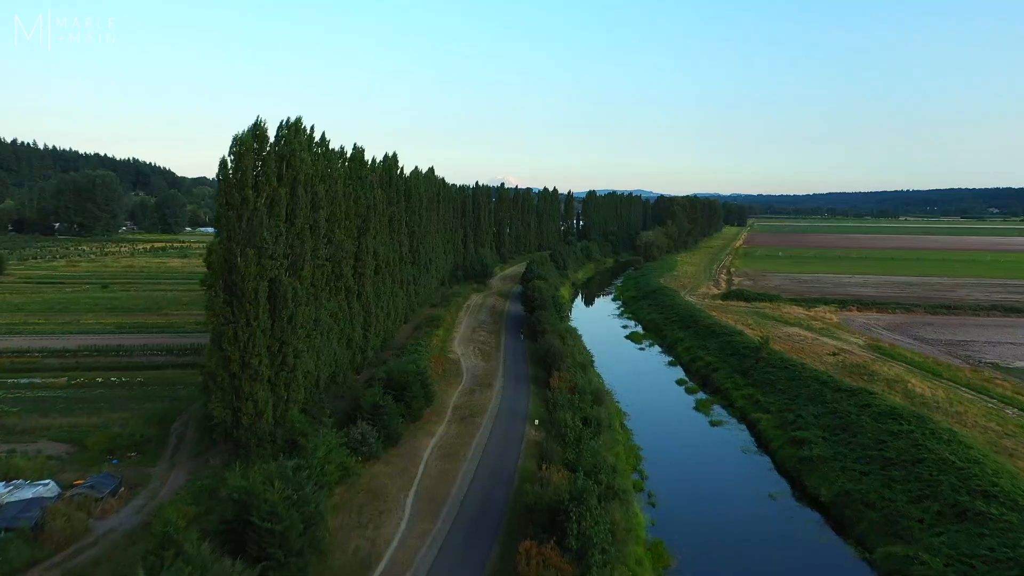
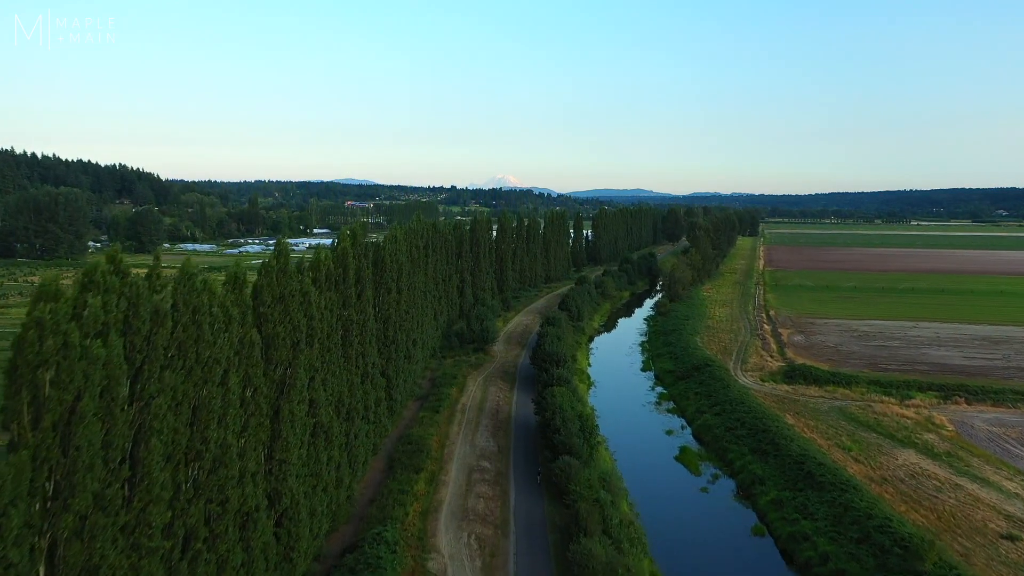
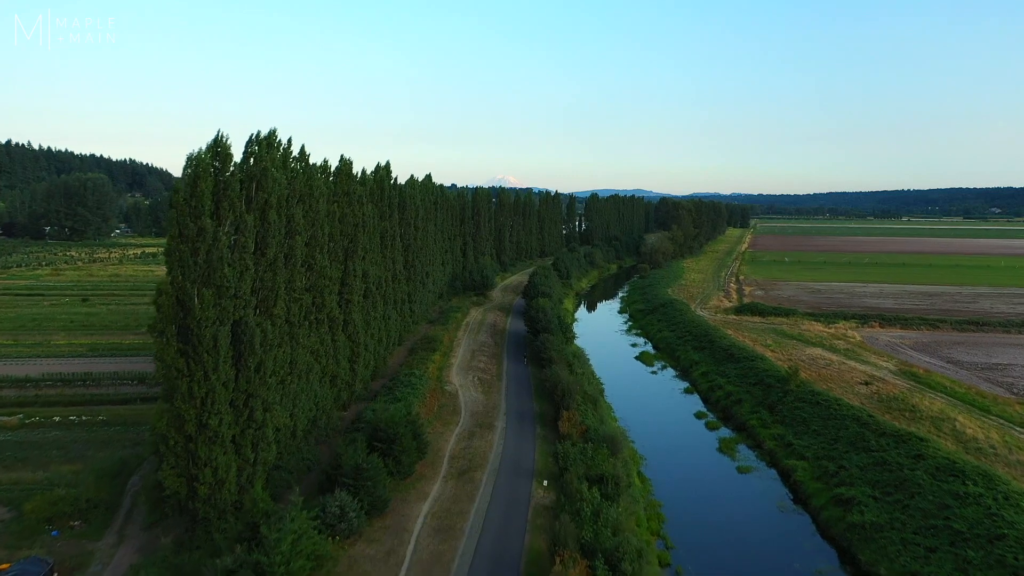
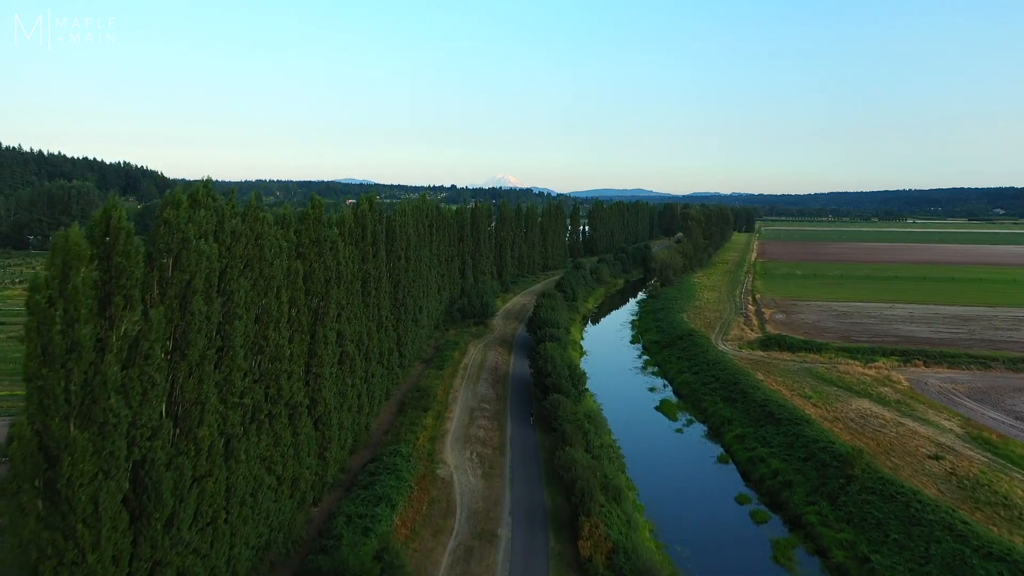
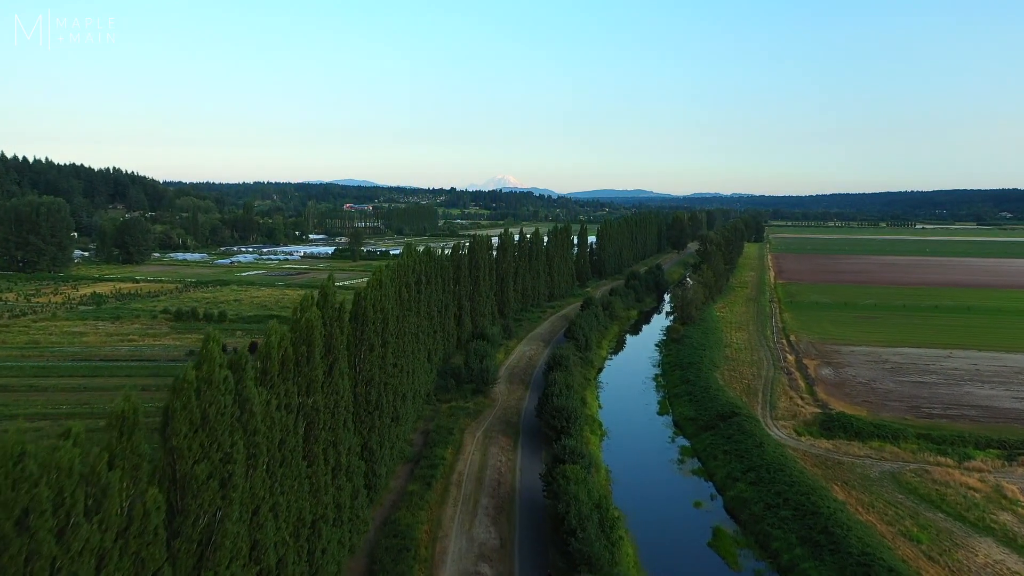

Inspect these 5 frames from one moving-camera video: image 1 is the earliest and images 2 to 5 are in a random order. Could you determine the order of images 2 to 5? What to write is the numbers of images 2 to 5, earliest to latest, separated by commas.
3, 4, 2, 5
